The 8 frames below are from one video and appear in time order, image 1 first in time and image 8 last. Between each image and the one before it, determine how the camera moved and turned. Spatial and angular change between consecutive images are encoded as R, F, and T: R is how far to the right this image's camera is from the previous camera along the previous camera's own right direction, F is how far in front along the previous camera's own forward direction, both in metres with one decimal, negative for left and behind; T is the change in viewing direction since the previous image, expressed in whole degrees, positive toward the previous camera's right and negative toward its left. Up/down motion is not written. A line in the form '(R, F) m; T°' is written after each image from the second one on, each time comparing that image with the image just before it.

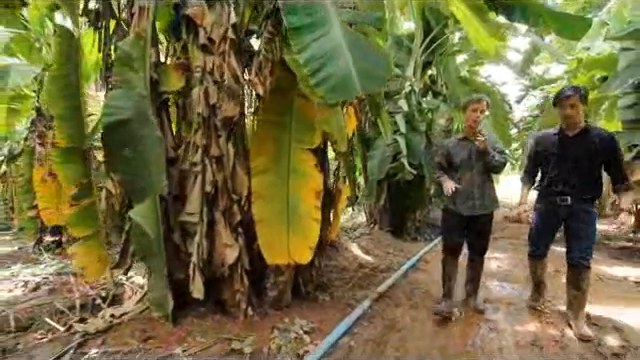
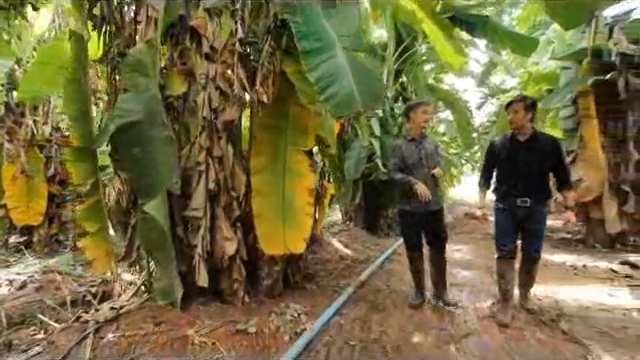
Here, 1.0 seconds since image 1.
(-0.3, -0.4) m; +6°
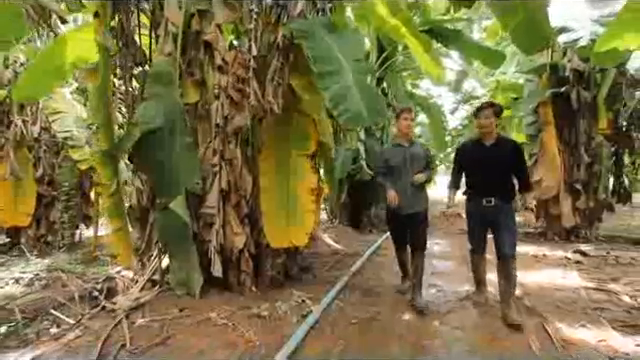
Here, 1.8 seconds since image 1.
(-0.4, -0.5) m; +4°
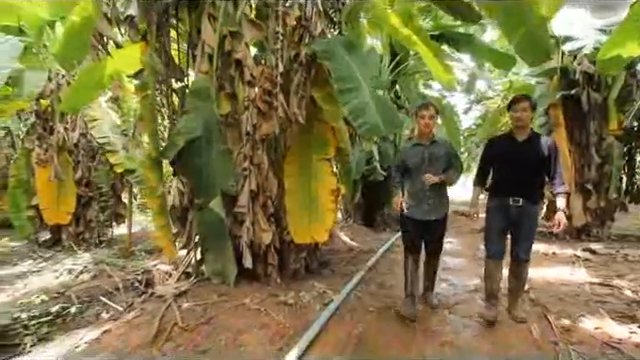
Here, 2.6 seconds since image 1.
(-0.1, -0.5) m; -2°
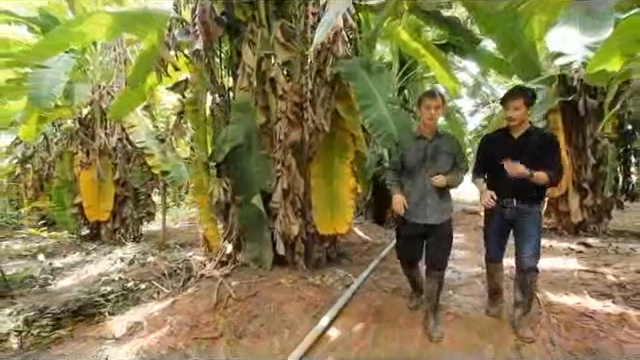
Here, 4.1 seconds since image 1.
(-0.3, -0.8) m; -1°
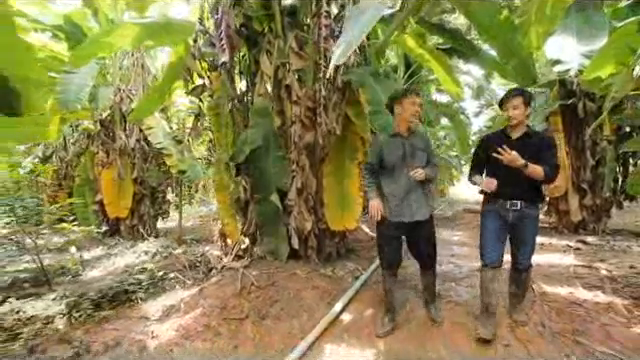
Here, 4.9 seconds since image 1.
(-0.2, -0.4) m; -1°
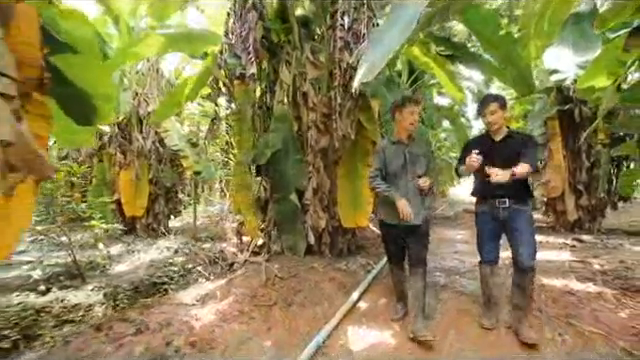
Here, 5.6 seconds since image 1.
(-0.3, -0.5) m; 0°
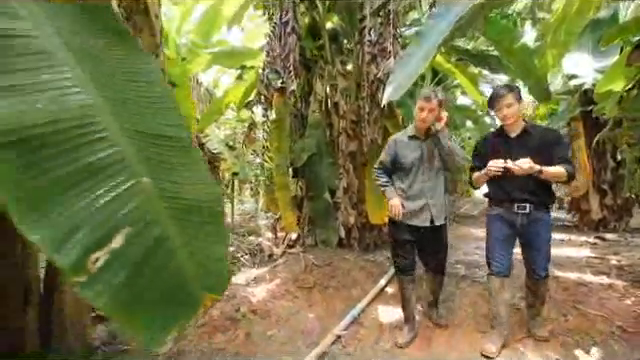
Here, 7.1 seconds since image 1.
(-0.2, -0.8) m; -4°
